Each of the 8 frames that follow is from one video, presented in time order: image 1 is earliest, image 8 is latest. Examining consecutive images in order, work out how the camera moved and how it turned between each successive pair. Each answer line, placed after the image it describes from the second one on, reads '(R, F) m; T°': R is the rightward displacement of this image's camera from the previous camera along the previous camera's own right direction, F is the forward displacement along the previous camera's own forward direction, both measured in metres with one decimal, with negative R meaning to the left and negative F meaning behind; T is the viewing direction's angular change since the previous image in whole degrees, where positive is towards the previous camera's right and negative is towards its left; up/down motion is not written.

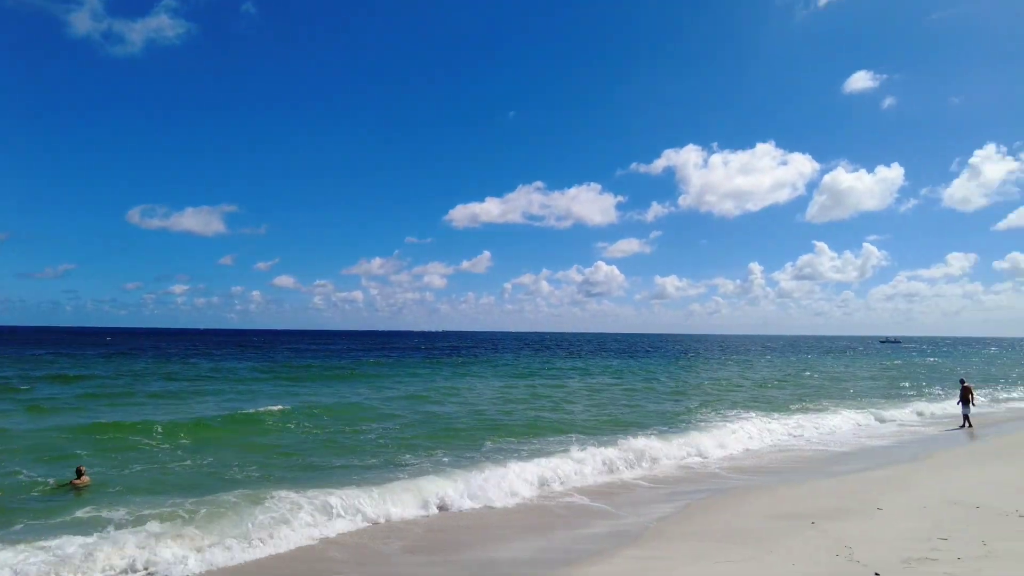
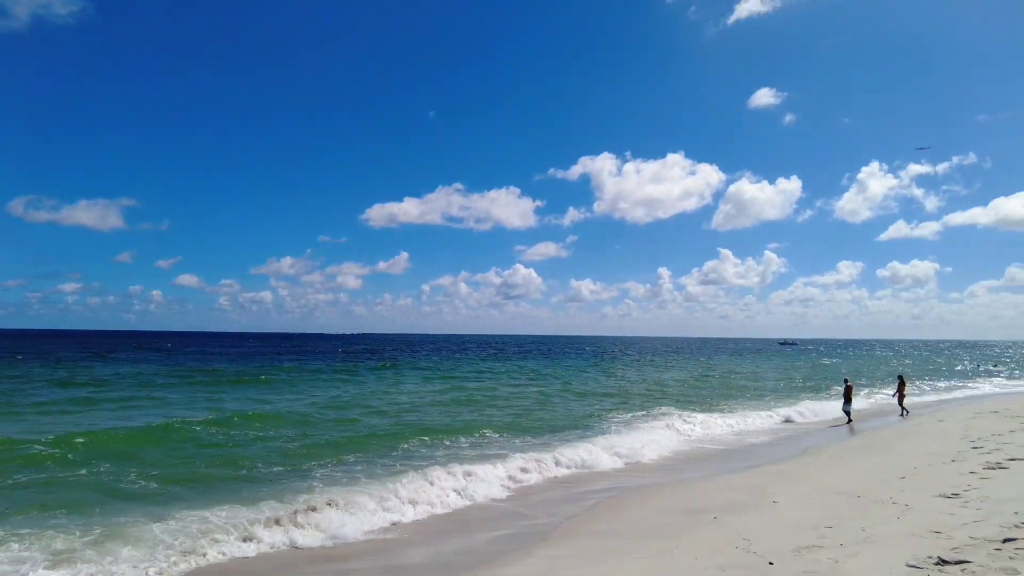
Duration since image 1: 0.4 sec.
(0.0, 0.0) m; +7°
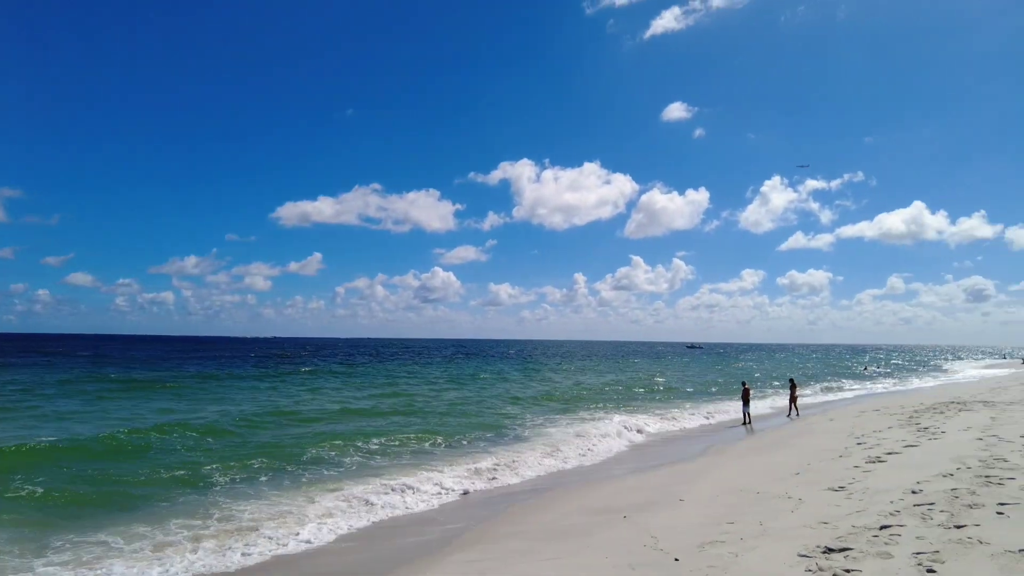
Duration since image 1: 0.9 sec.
(0.0, 0.0) m; +7°
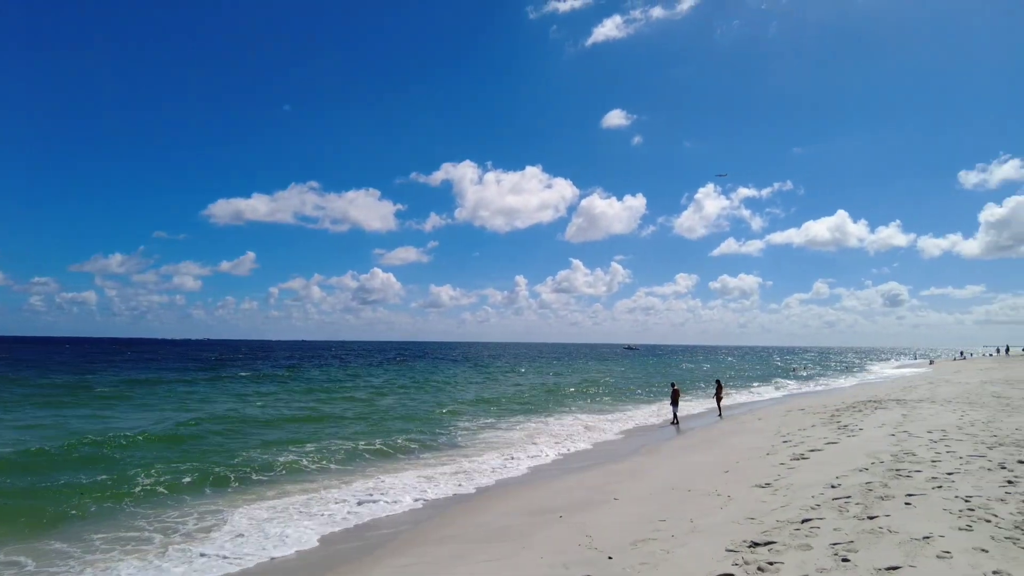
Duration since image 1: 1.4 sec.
(0.0, 0.0) m; +5°
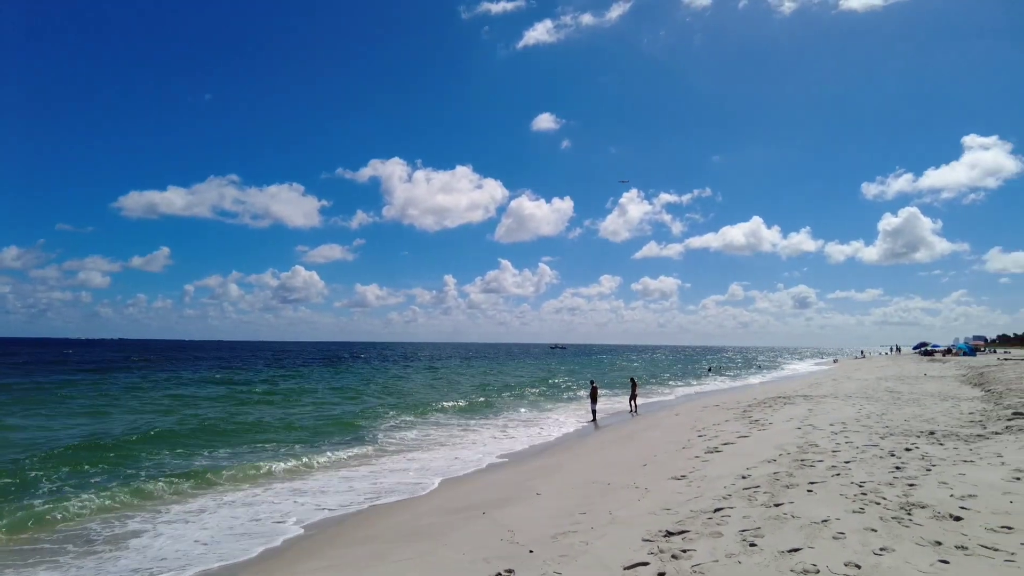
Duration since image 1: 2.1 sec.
(+0.1, 0.0) m; +6°
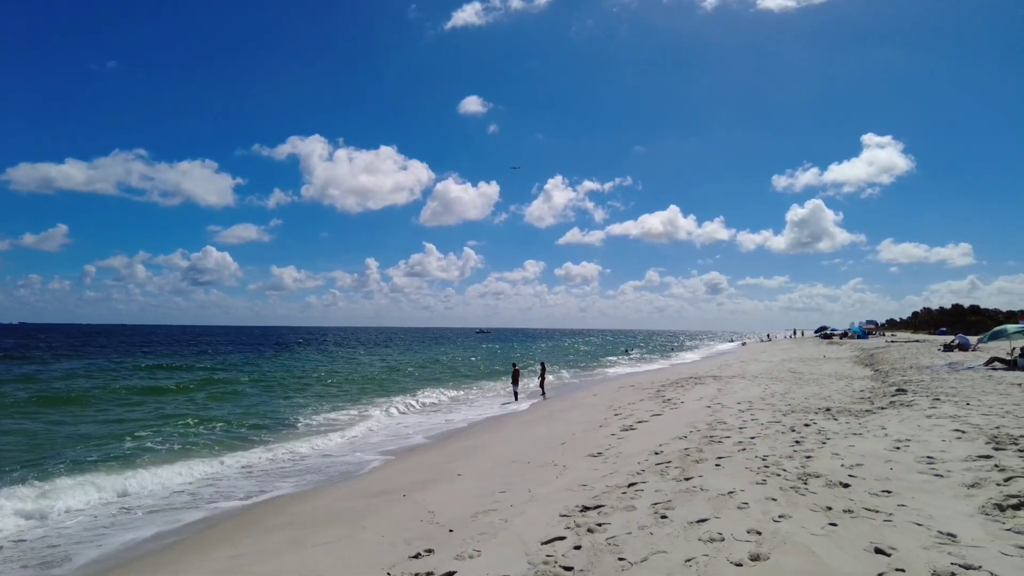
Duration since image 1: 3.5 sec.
(+0.1, 0.0) m; +6°
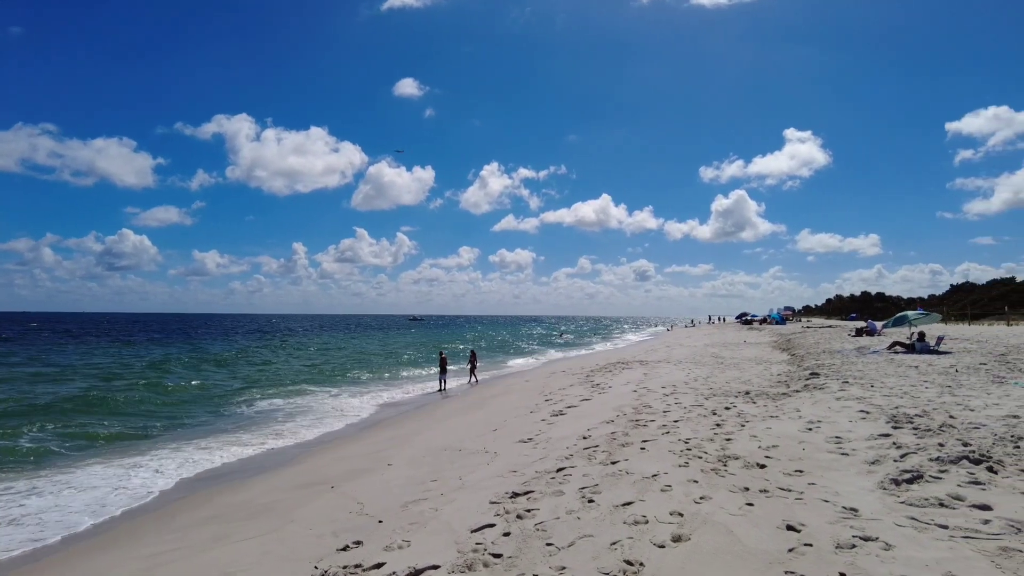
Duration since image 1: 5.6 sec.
(+0.1, 0.0) m; +6°
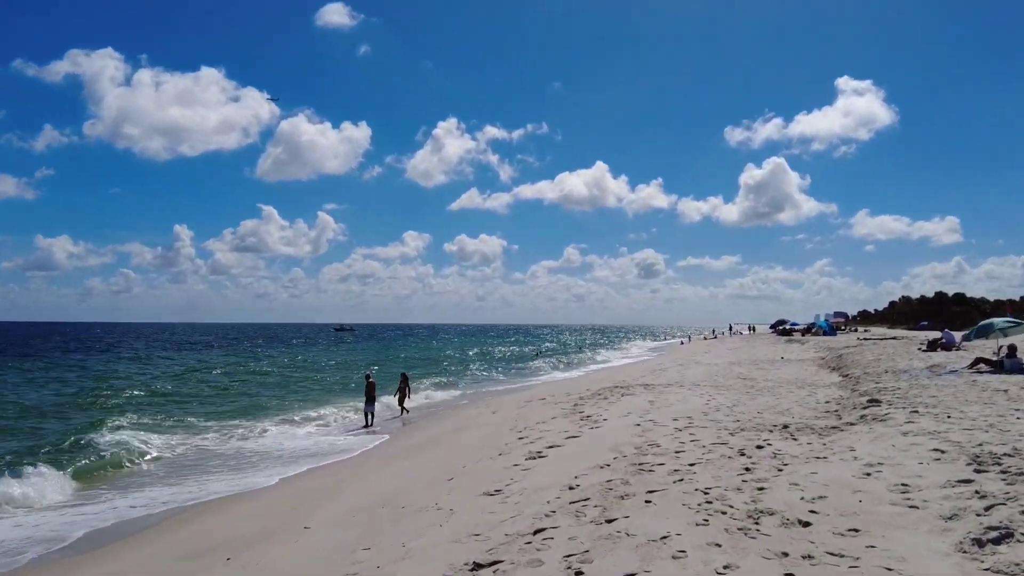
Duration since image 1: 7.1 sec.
(+0.3, +2.8) m; +1°
